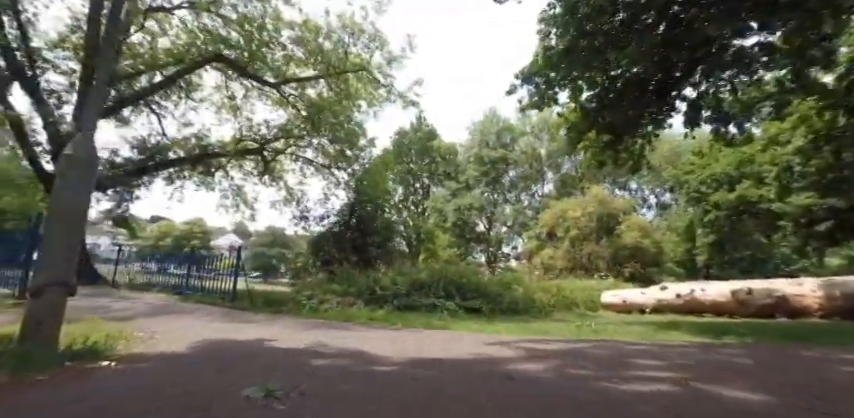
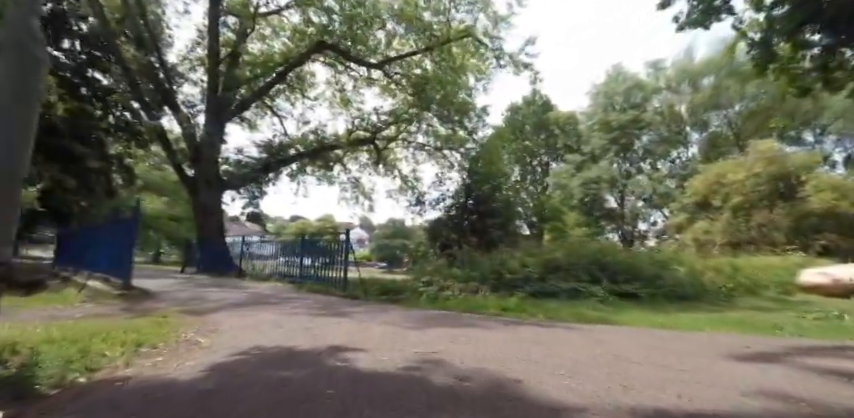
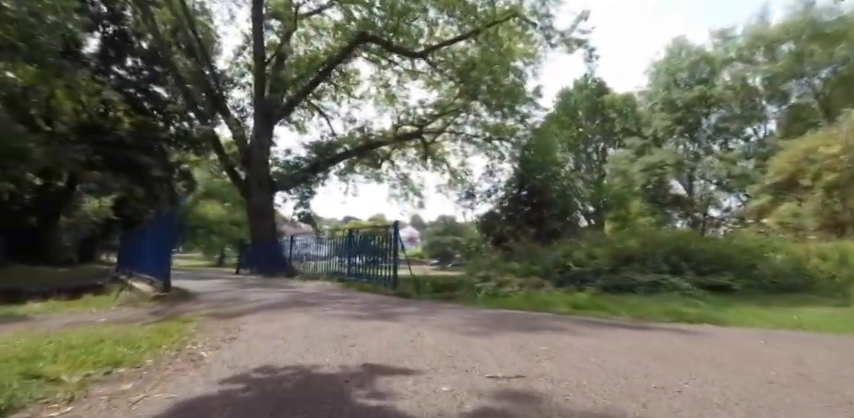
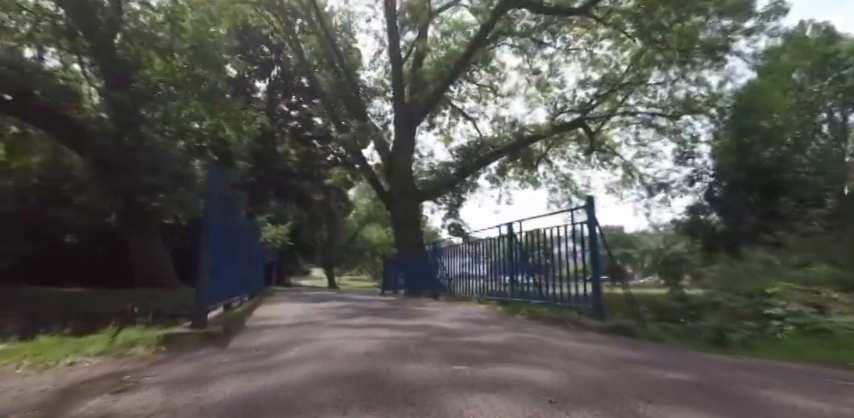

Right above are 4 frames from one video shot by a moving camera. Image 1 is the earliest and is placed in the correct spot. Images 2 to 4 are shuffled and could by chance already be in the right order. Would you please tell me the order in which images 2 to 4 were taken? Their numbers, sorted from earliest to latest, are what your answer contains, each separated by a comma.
2, 3, 4
